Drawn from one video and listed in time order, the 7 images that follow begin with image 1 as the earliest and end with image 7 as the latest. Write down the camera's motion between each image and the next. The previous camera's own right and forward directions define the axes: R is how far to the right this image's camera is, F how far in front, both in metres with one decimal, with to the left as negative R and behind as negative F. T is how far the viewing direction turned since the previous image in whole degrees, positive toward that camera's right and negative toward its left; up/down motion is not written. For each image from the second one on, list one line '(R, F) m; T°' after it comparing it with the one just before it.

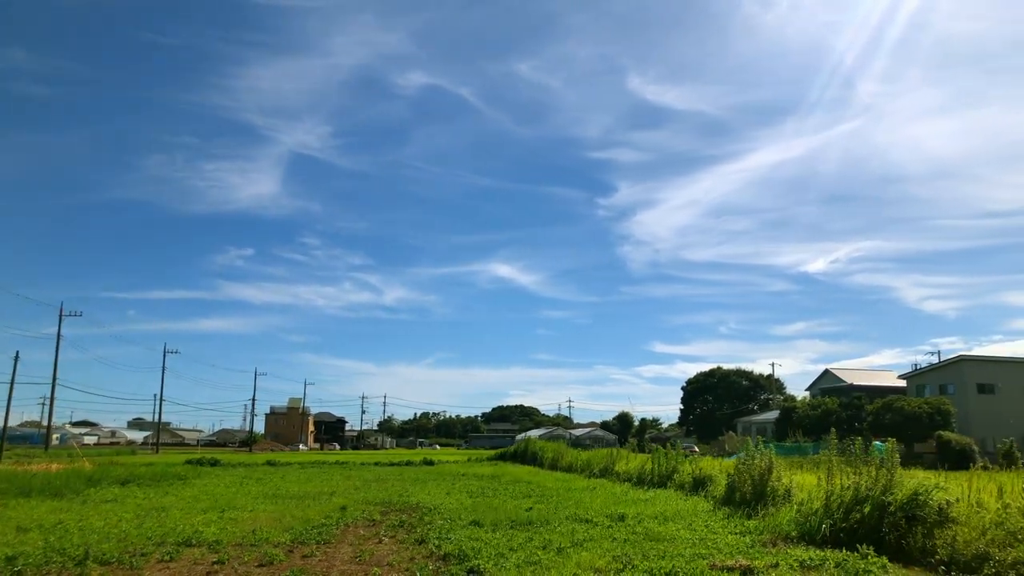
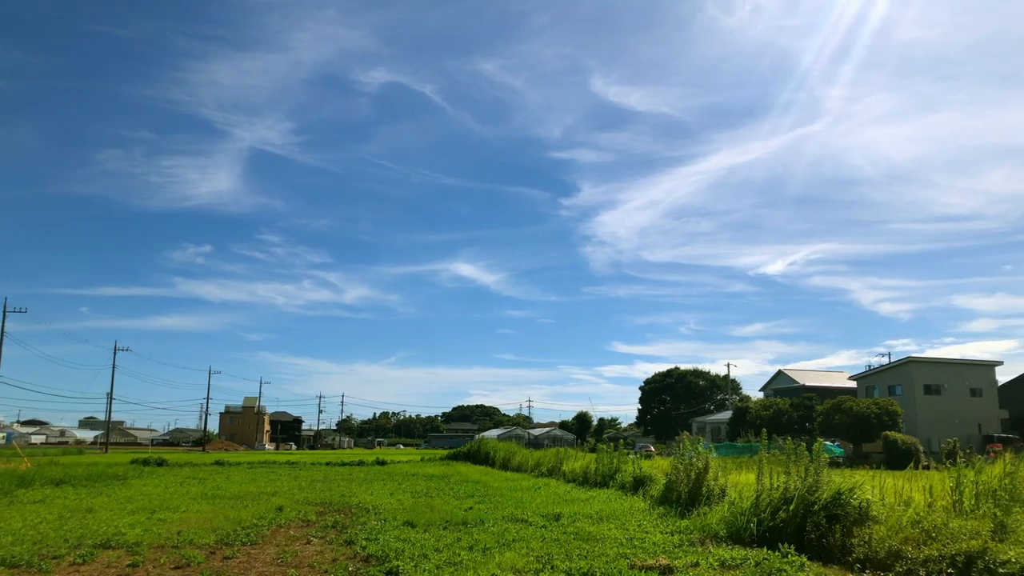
(+0.5, 0.0) m; +3°
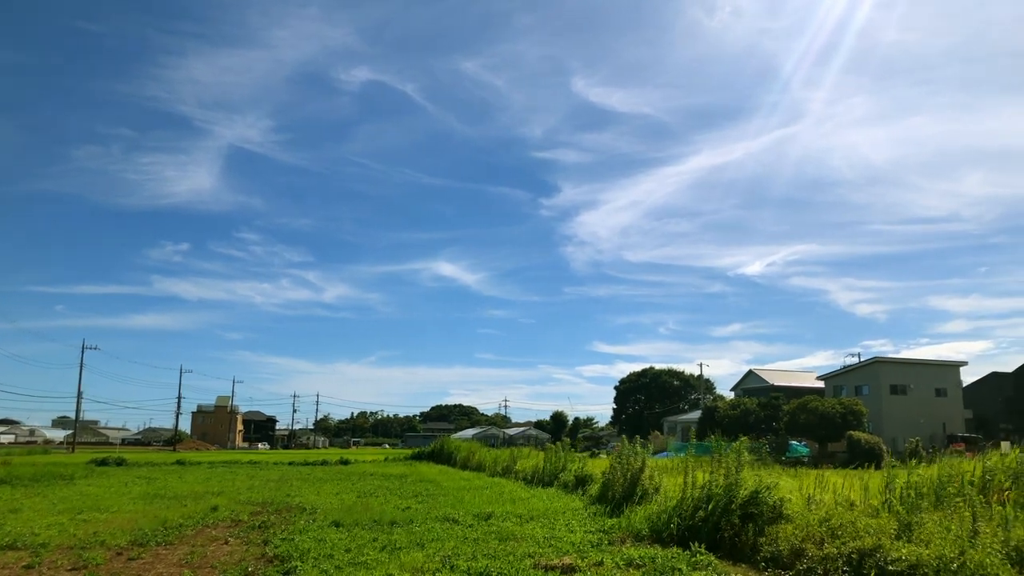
(+0.9, +0.1) m; +1°
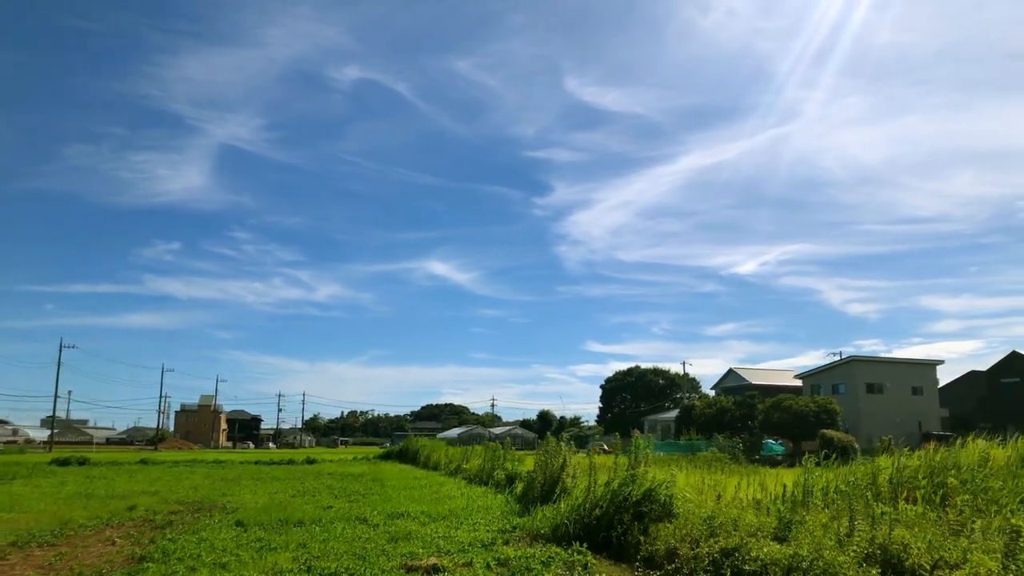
(+1.5, +0.2) m; 0°
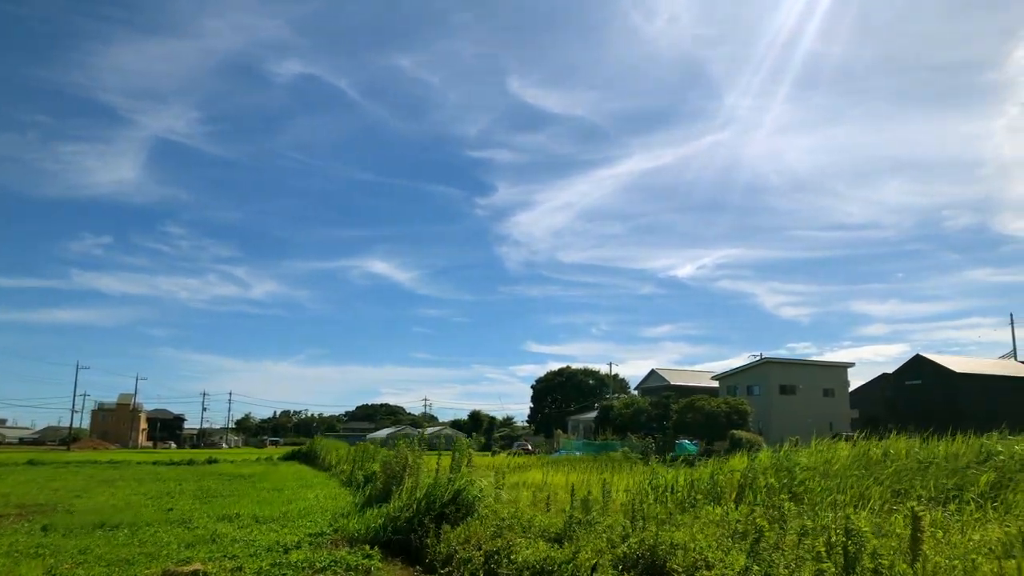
(+1.9, +0.1) m; +4°
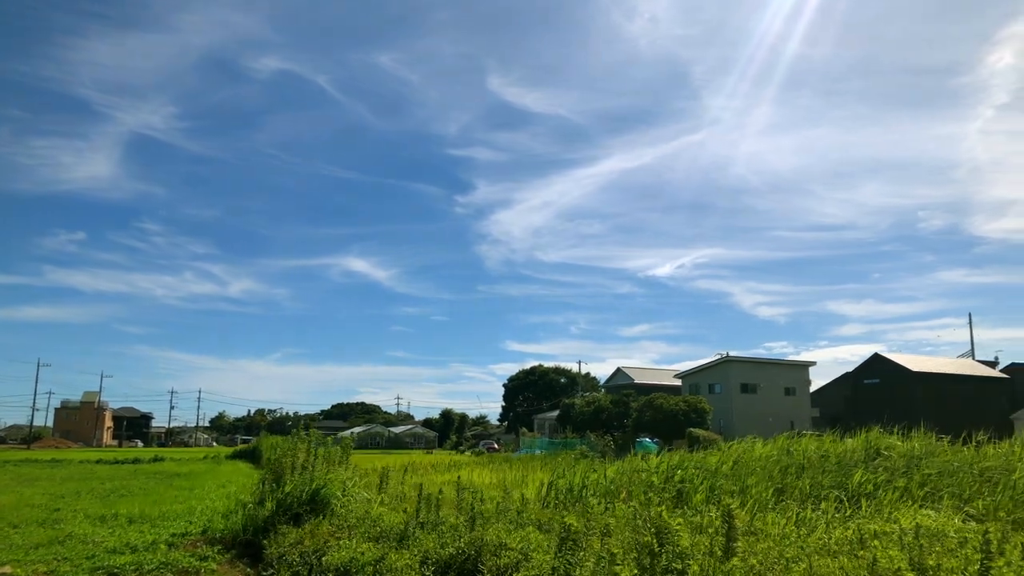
(+1.7, +0.2) m; +1°
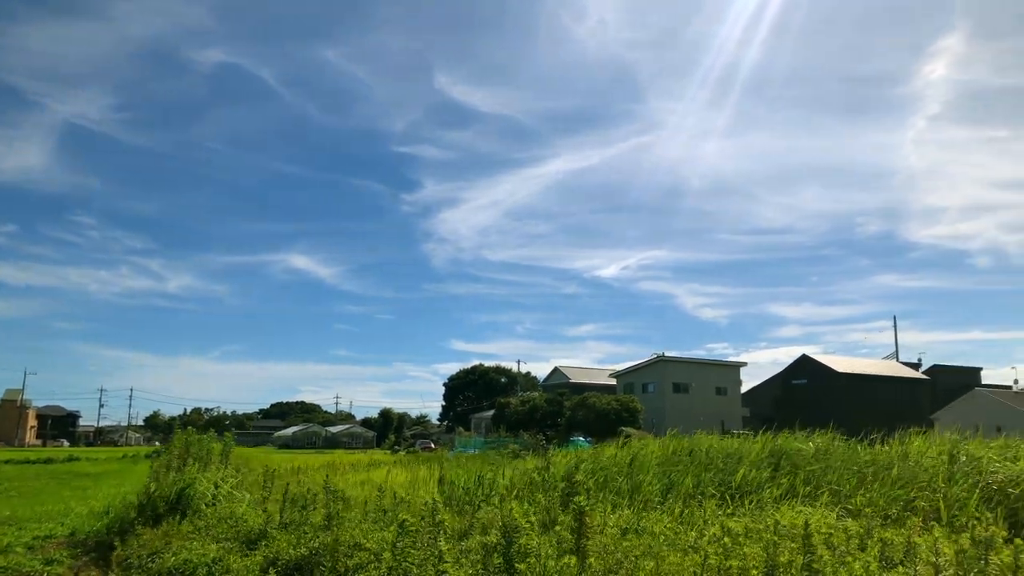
(+0.9, +0.1) m; +4°
